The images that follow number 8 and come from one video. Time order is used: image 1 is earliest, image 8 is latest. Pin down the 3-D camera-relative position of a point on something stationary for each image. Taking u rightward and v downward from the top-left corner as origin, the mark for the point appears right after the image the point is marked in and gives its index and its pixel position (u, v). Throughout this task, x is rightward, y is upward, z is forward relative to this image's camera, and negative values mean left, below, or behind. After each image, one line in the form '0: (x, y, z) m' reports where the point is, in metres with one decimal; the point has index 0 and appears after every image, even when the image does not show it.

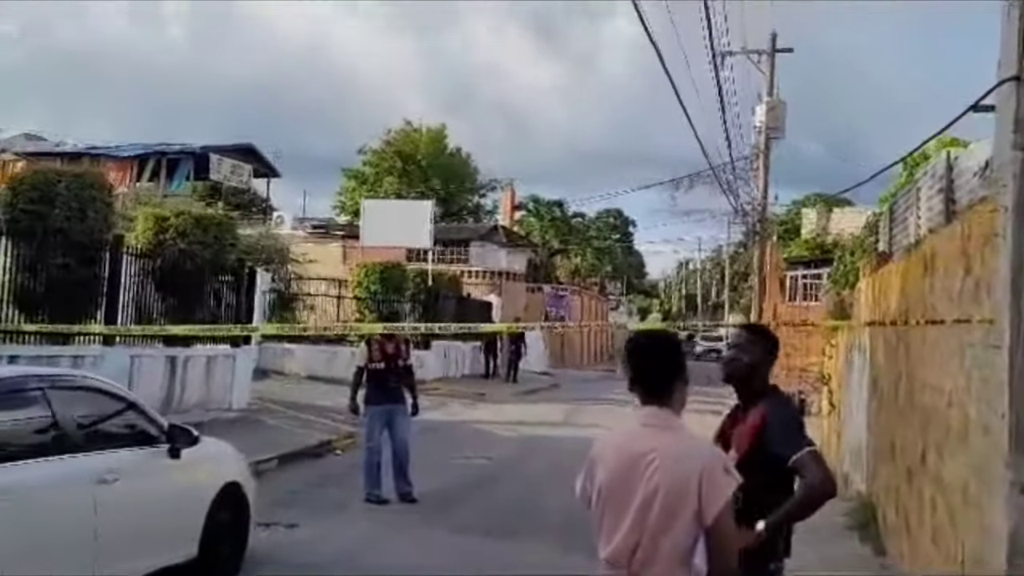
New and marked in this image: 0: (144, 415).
0: (-2.3, -0.8, +8.0) m
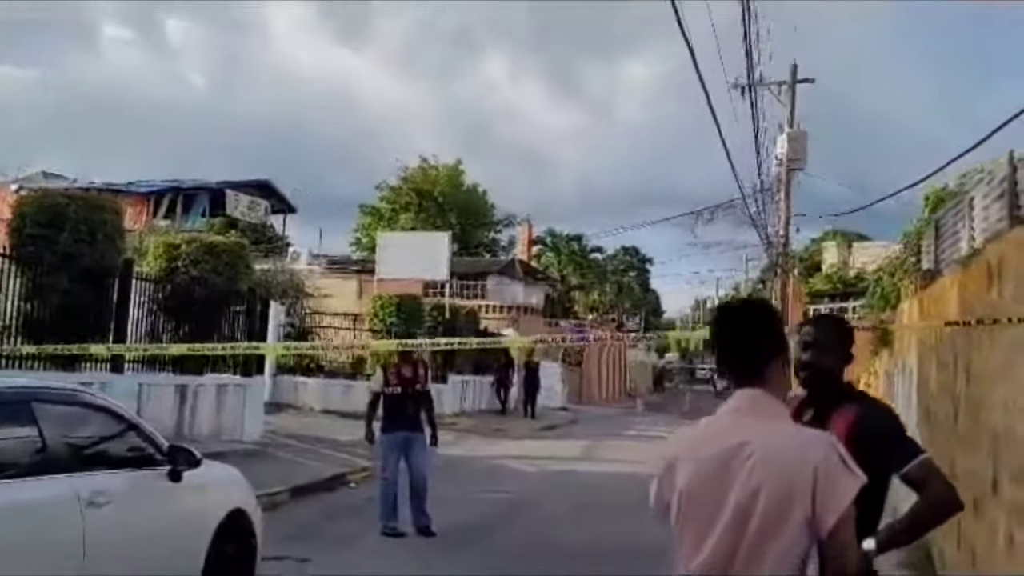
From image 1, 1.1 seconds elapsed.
0: (-2.1, -0.8, +7.3) m
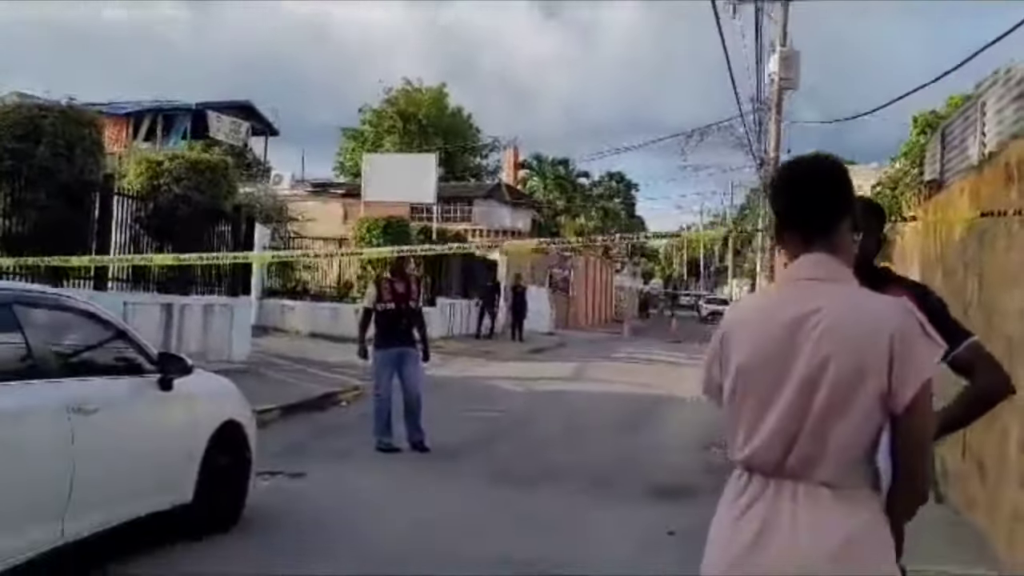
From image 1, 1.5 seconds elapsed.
0: (-2.1, -0.3, +7.0) m
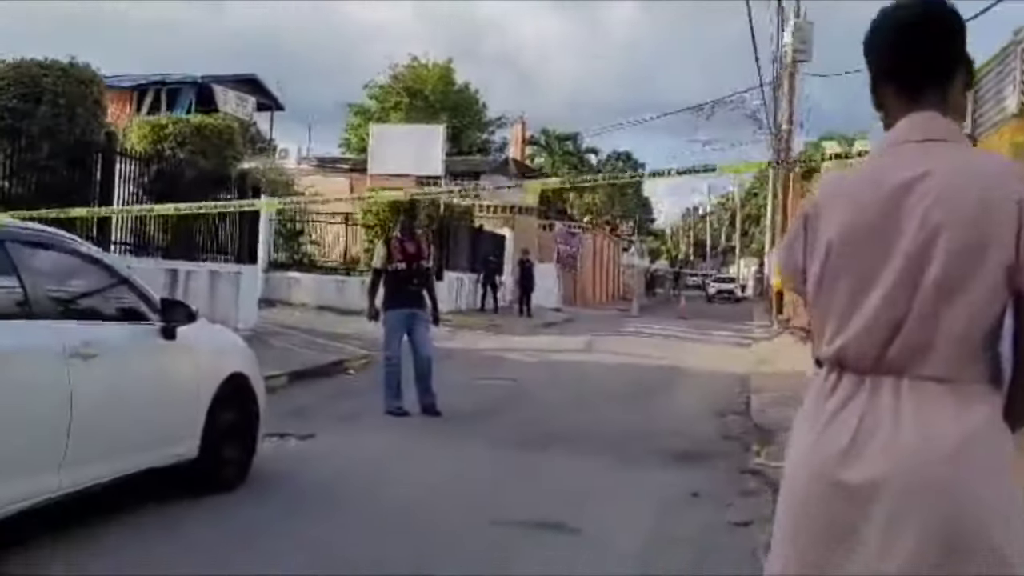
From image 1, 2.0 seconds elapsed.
0: (-2.0, 0.0, +6.7) m
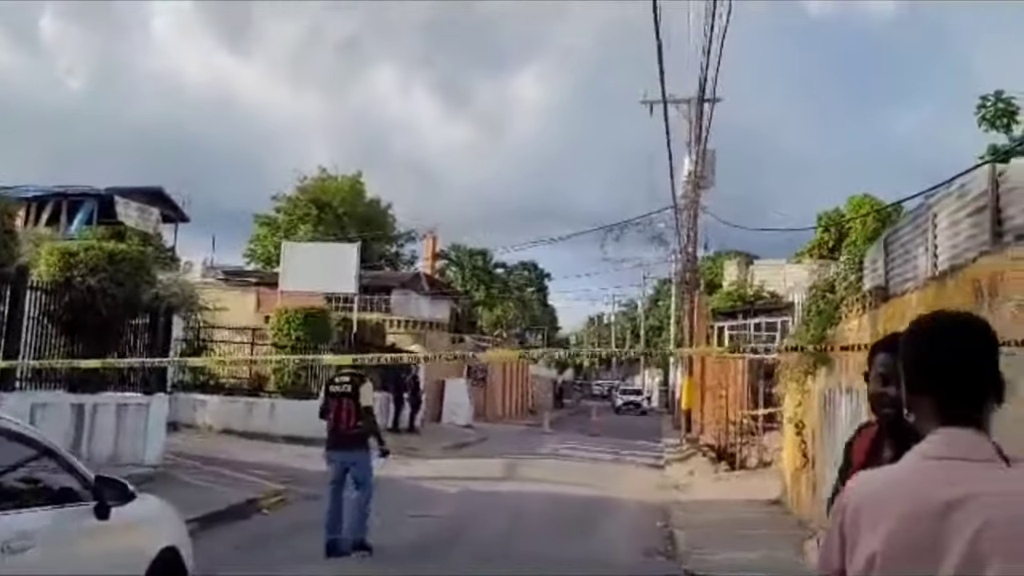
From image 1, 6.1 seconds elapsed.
0: (-2.2, -0.9, +6.4) m
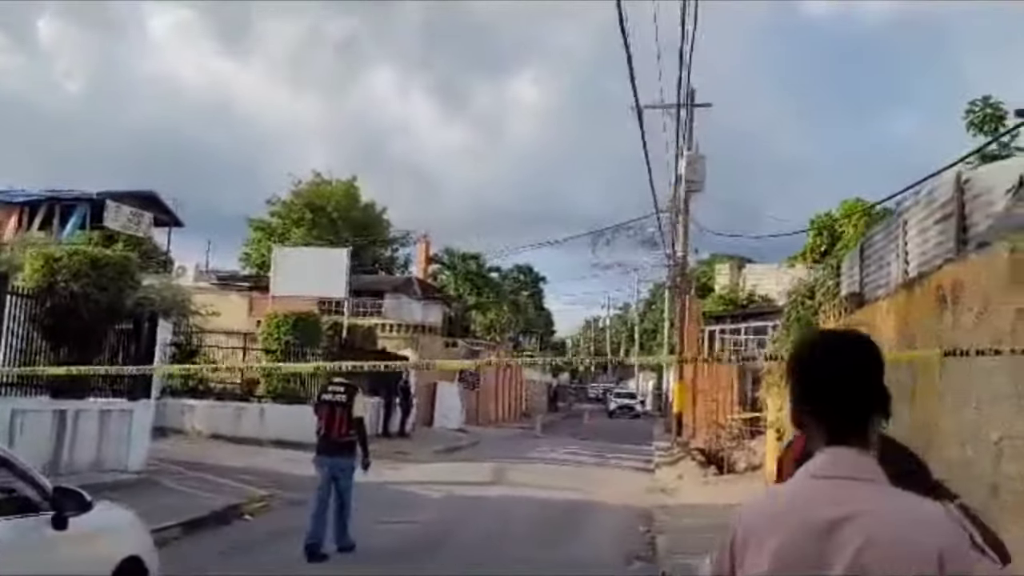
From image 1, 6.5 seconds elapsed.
0: (-2.4, -0.9, +6.4) m
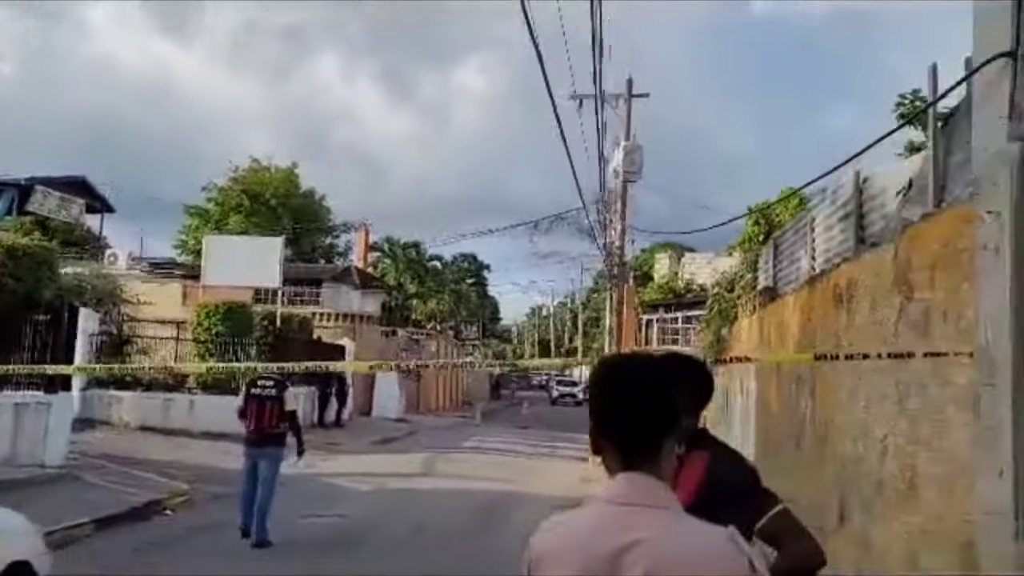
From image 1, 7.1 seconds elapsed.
0: (-3.0, -0.9, +6.3) m
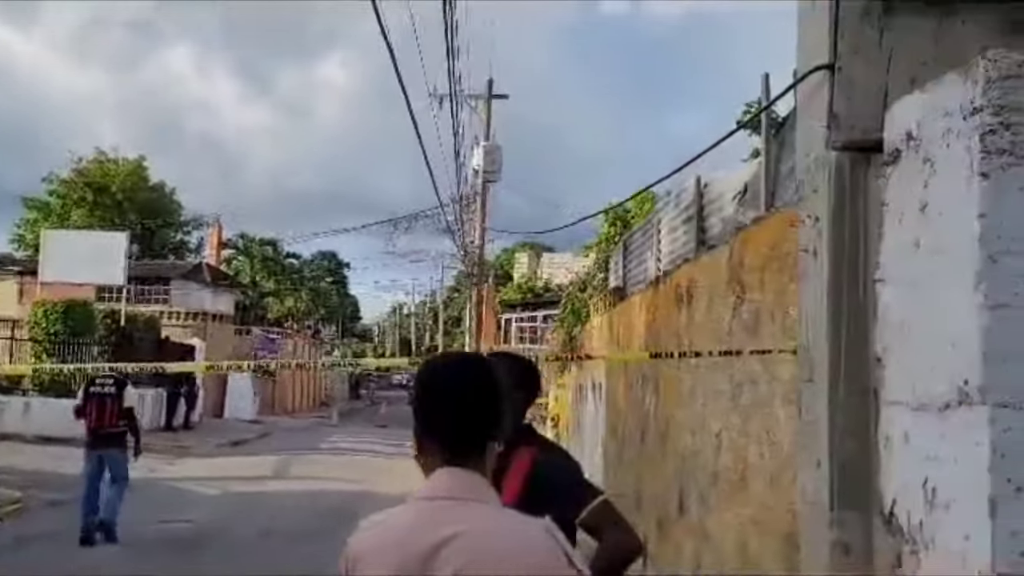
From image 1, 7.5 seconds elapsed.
0: (-3.7, -0.9, +6.0) m
